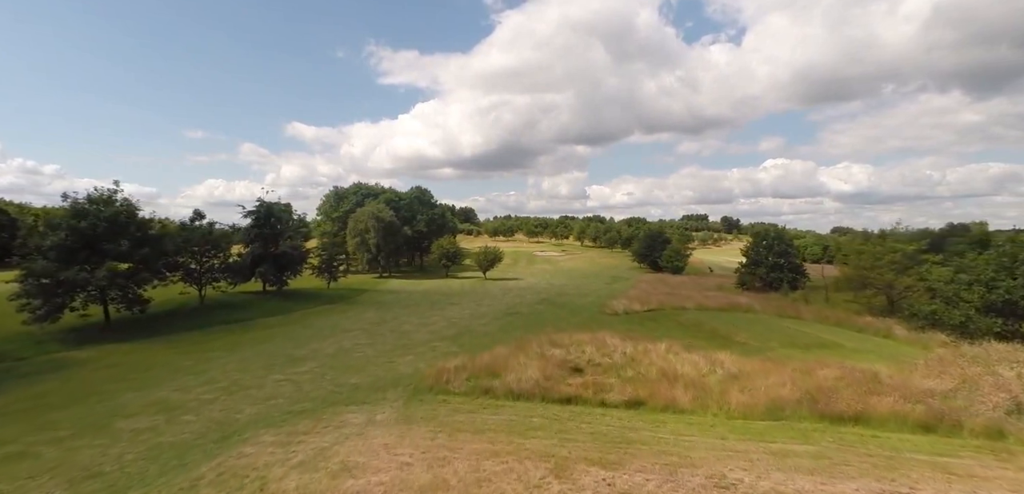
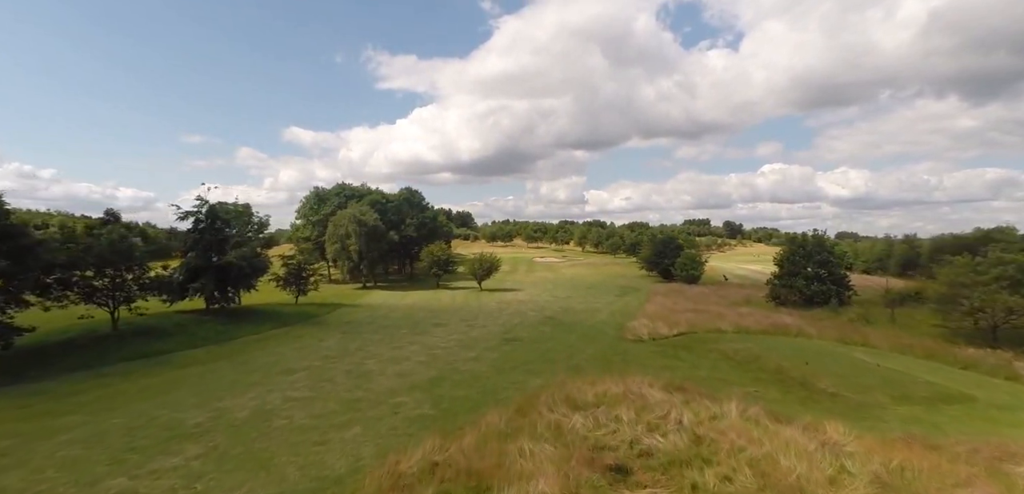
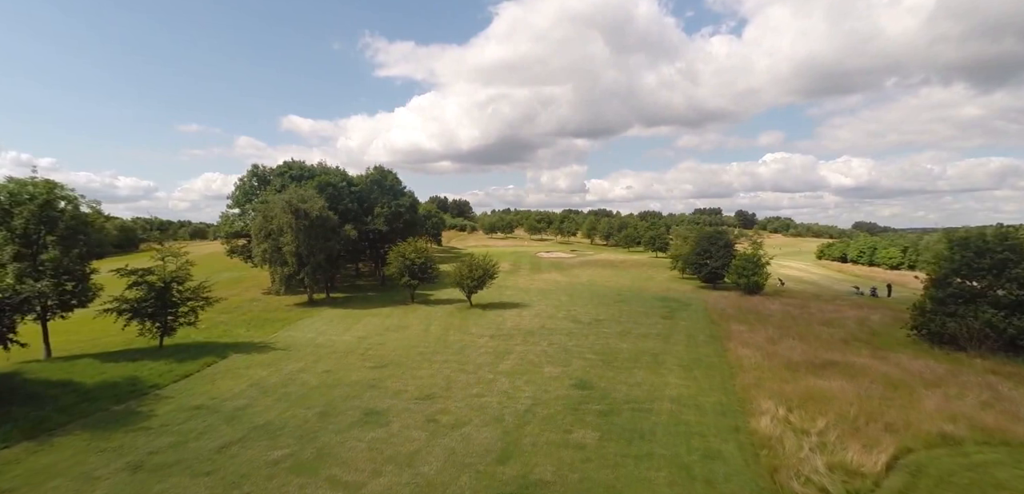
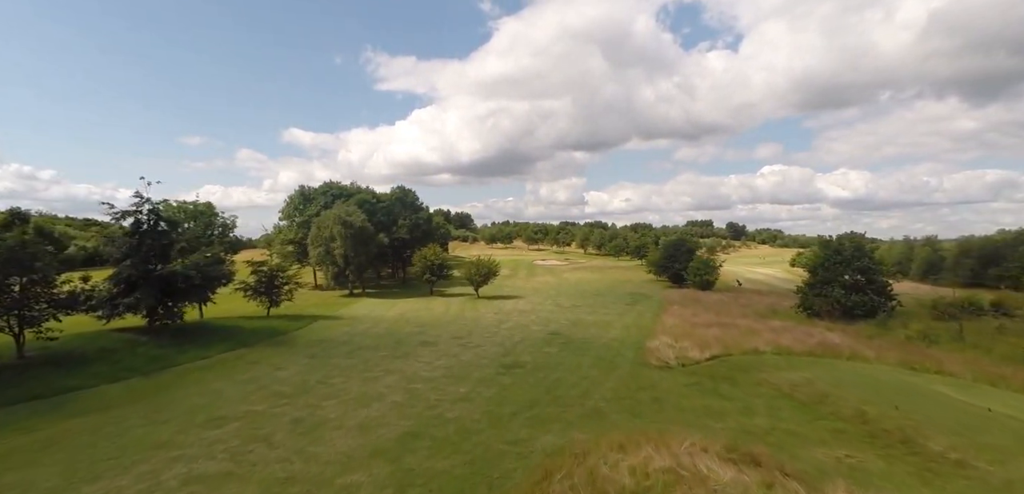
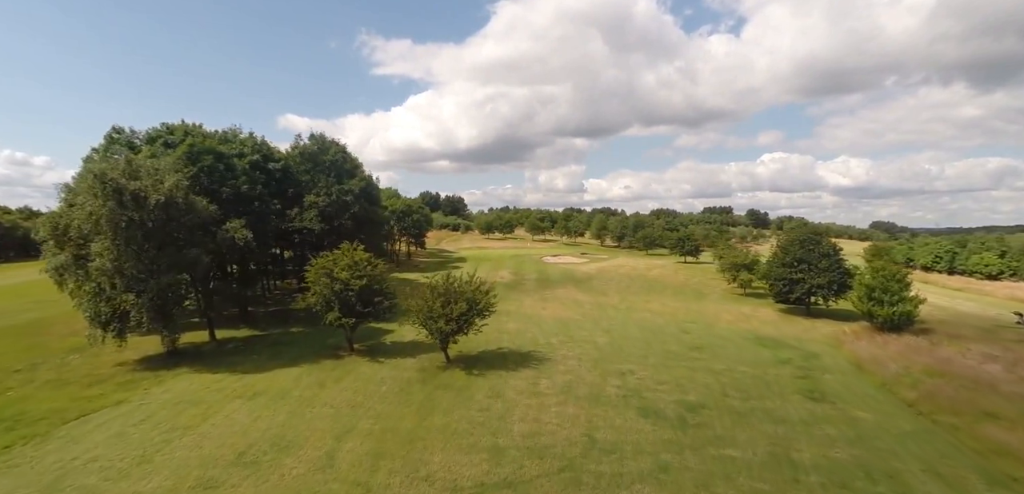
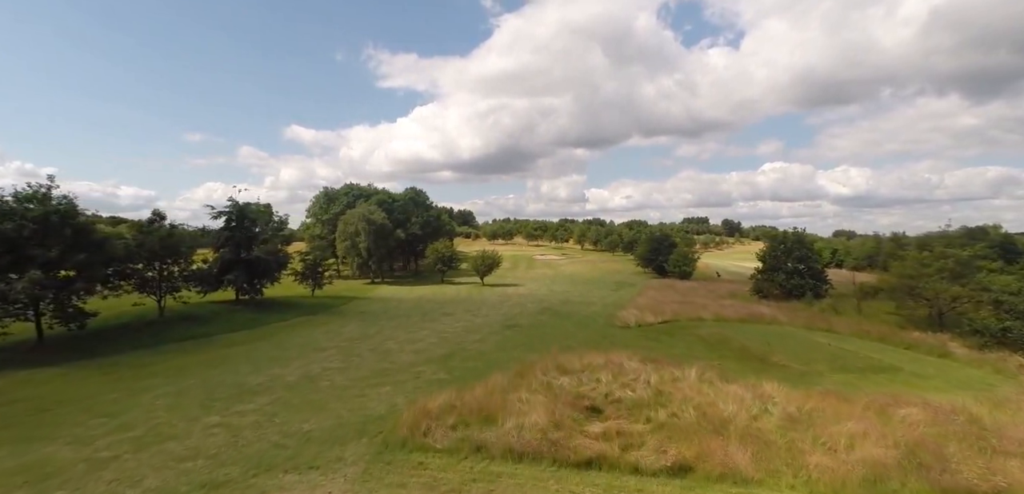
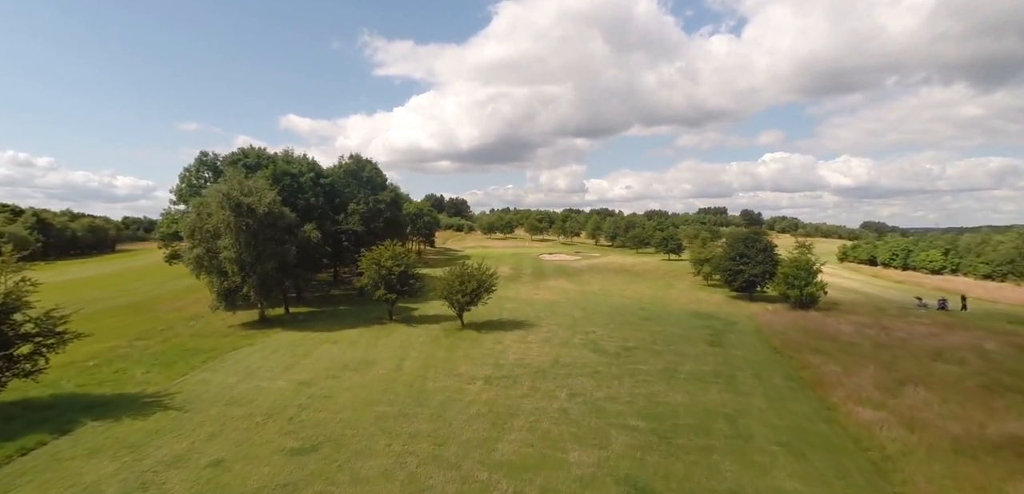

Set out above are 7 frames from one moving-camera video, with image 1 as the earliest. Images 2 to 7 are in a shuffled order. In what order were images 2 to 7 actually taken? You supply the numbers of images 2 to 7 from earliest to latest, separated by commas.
6, 2, 4, 3, 7, 5
